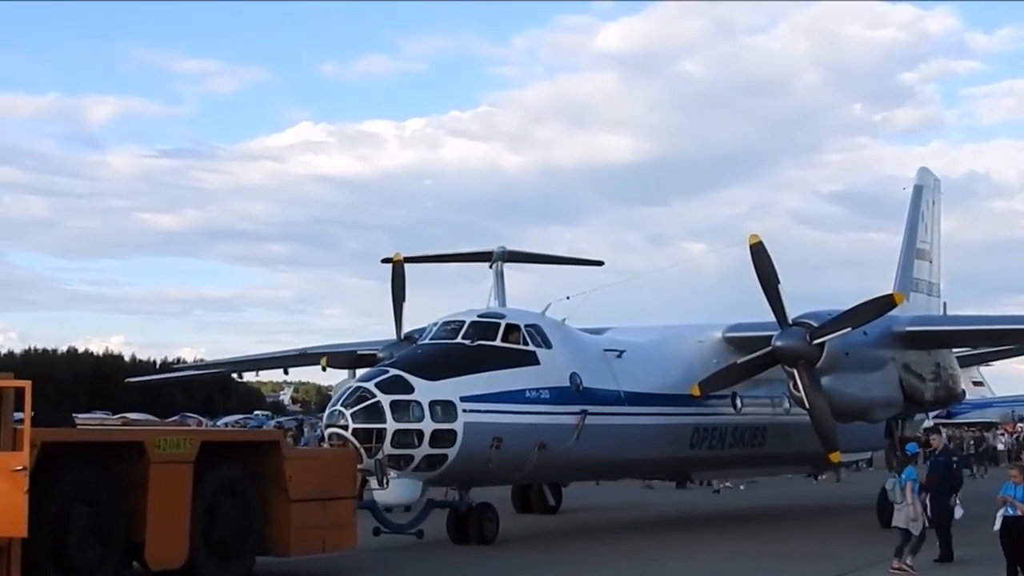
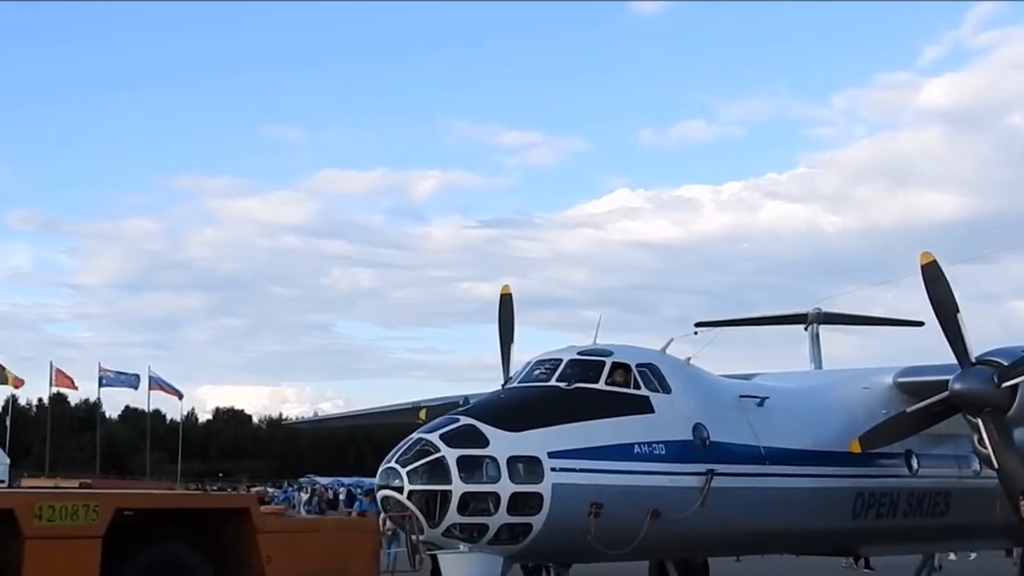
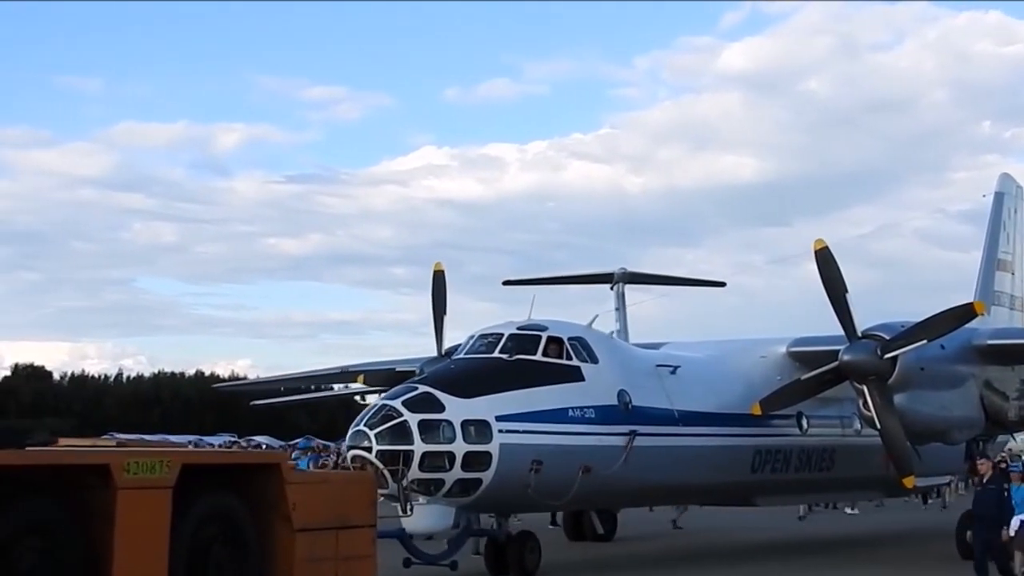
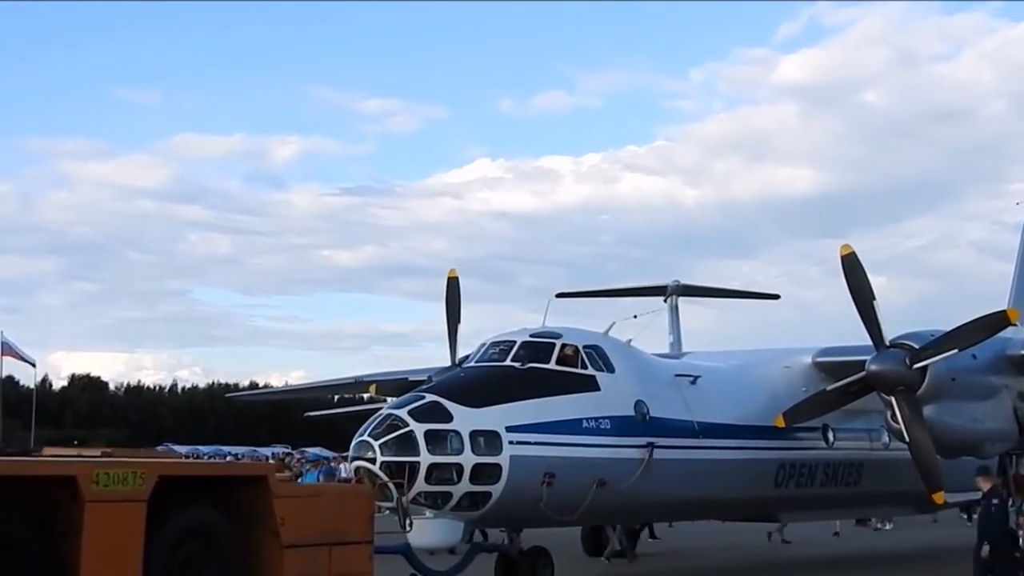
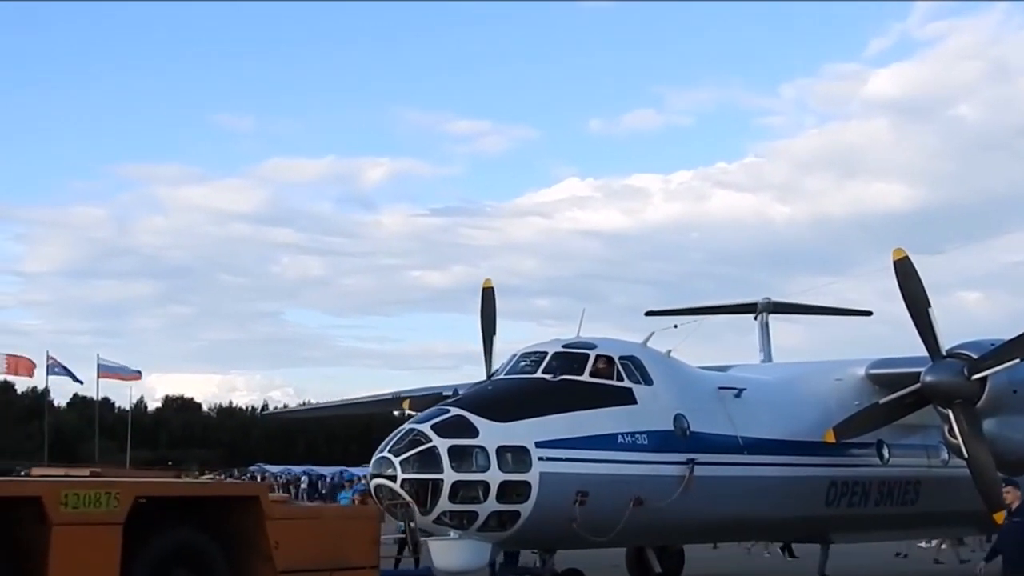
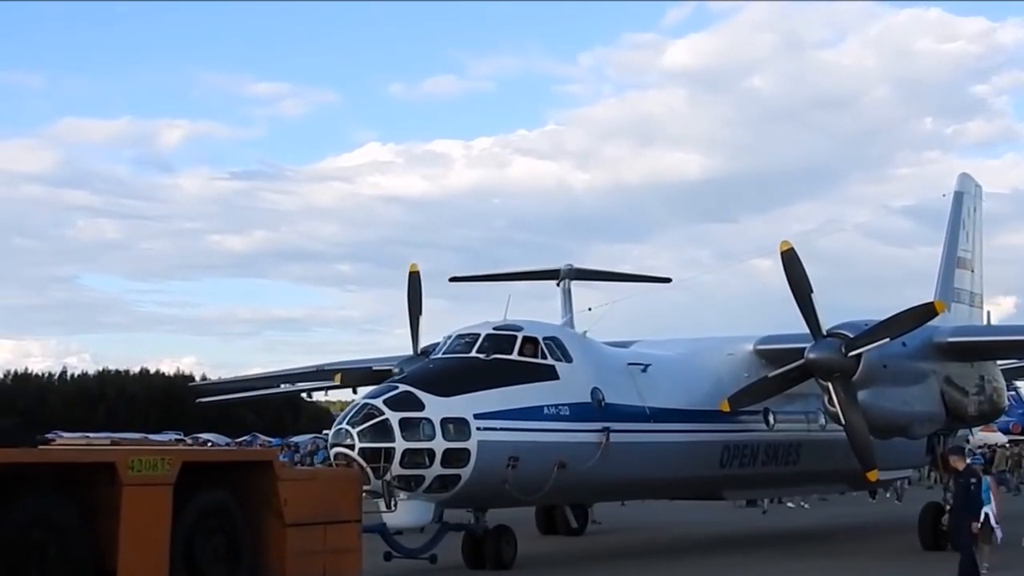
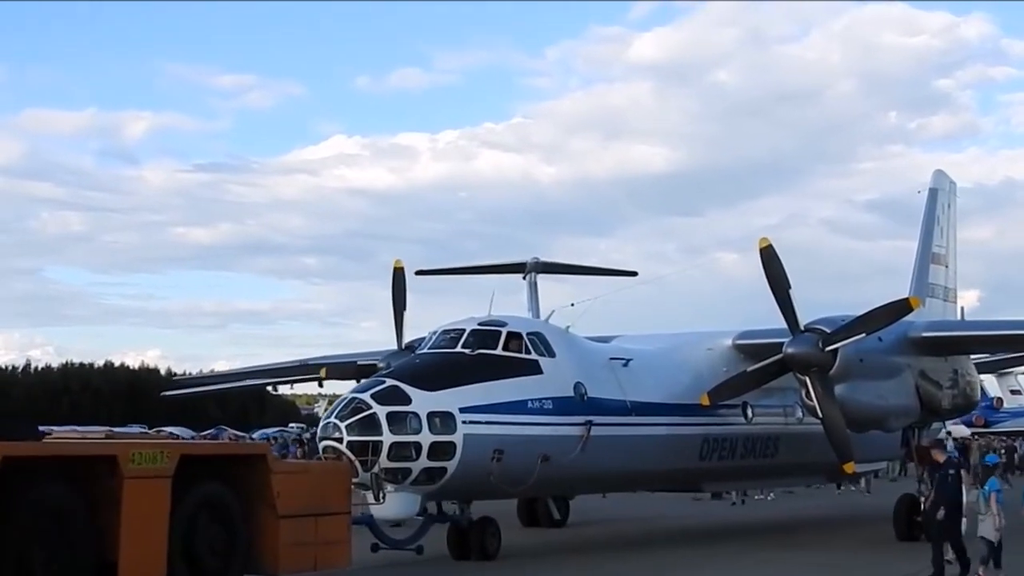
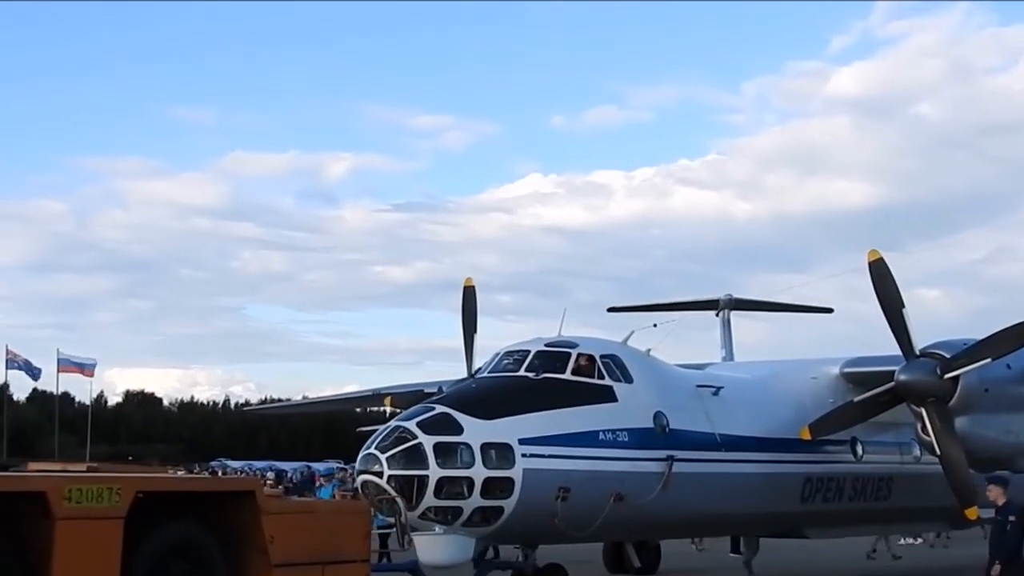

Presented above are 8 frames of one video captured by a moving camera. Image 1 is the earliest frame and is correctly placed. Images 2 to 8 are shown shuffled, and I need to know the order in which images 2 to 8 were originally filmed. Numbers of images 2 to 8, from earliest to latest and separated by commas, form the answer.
7, 6, 3, 4, 8, 5, 2
